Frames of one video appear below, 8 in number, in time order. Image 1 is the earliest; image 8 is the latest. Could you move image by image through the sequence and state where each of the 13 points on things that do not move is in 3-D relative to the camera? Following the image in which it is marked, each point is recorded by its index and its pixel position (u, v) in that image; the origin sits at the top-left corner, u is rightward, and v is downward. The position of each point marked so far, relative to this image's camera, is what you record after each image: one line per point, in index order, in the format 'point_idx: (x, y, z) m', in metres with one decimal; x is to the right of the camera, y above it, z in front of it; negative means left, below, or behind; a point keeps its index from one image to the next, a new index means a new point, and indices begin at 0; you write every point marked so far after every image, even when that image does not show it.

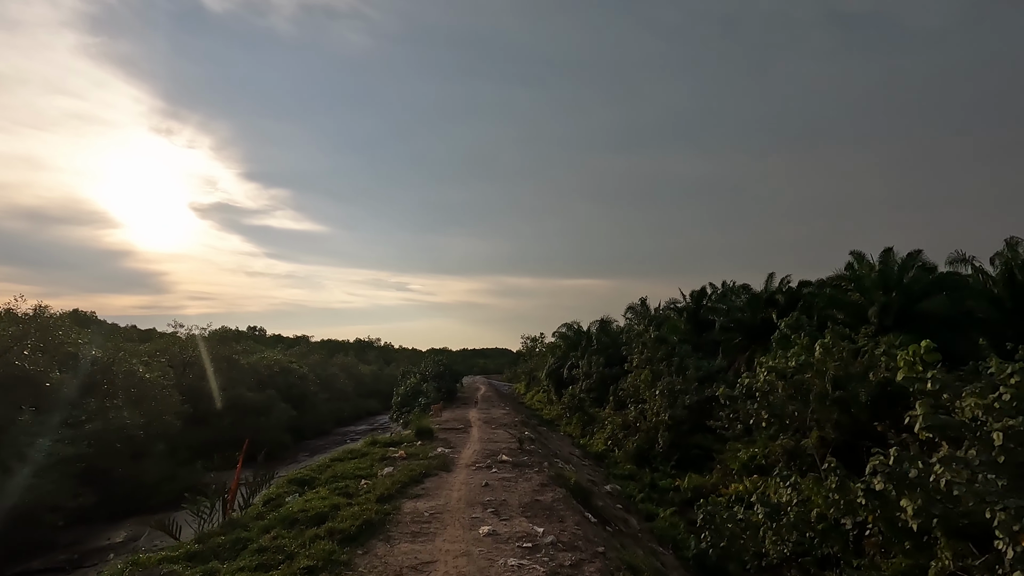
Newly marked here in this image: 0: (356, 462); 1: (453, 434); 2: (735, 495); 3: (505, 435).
0: (-3.2, -3.6, +11.1) m
1: (-1.8, -4.3, +15.7) m
2: (+6.1, -5.6, +14.4) m
3: (-0.3, -4.4, +16.0) m
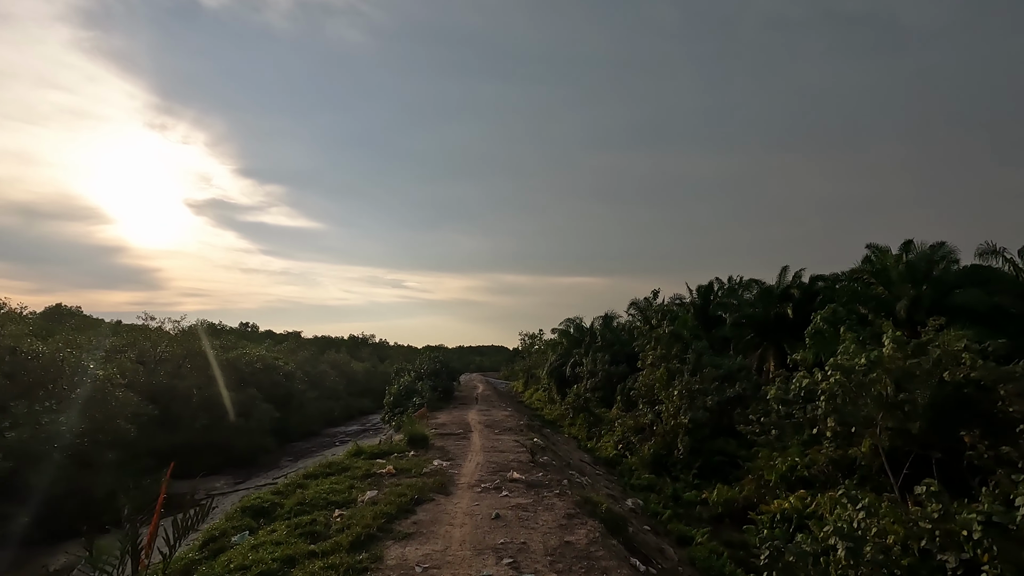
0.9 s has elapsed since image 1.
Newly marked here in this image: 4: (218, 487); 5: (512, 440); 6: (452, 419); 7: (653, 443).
0: (-3.0, -3.2, +9.0) m
1: (-1.6, -3.9, +13.6) m
2: (+6.2, -5.2, +12.4) m
3: (-0.1, -4.0, +13.9) m
4: (-10.2, -6.9, +18.5) m
5: (0.0, -4.1, +14.6) m
6: (-2.2, -4.6, +18.8) m
7: (+5.1, -5.7, +19.7) m
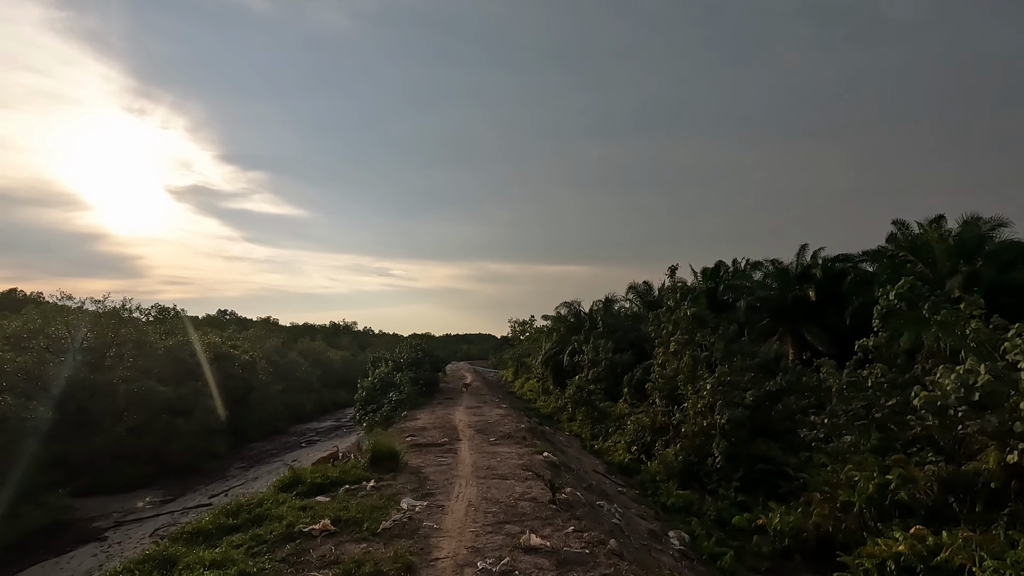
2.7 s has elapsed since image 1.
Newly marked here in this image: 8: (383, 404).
0: (-2.9, -2.6, +5.3) m
1: (-1.5, -3.2, +10.0) m
2: (+6.3, -4.5, +8.9) m
3: (-0.1, -3.2, +10.3) m
4: (-10.3, -6.0, +14.7) m
5: (0.0, -3.3, +10.9) m
6: (-2.2, -3.8, +15.1) m
7: (+5.0, -4.8, +16.2) m
8: (-4.6, -4.1, +19.0) m
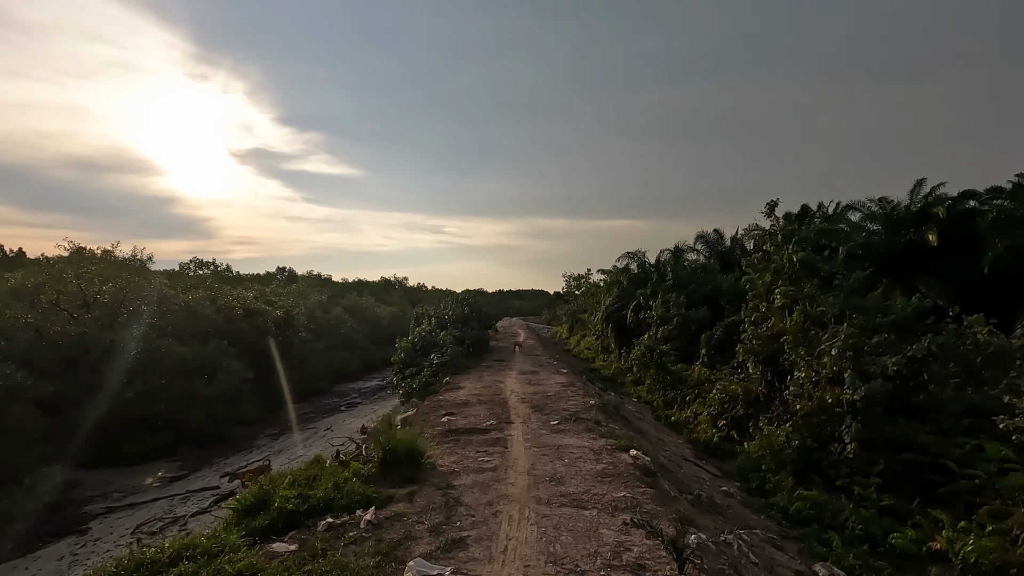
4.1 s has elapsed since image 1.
0: (-2.4, -2.0, +2.4) m
1: (-0.6, -2.2, +7.0) m
2: (+7.2, -3.6, +5.3) m
3: (+0.9, -2.3, +7.2) m
4: (-8.8, -4.7, +12.7) m
5: (+1.0, -2.3, +7.8) m
6: (-0.8, -2.4, +12.2) m
7: (+6.6, -3.3, +12.7) m
8: (-2.7, -2.5, +16.4) m
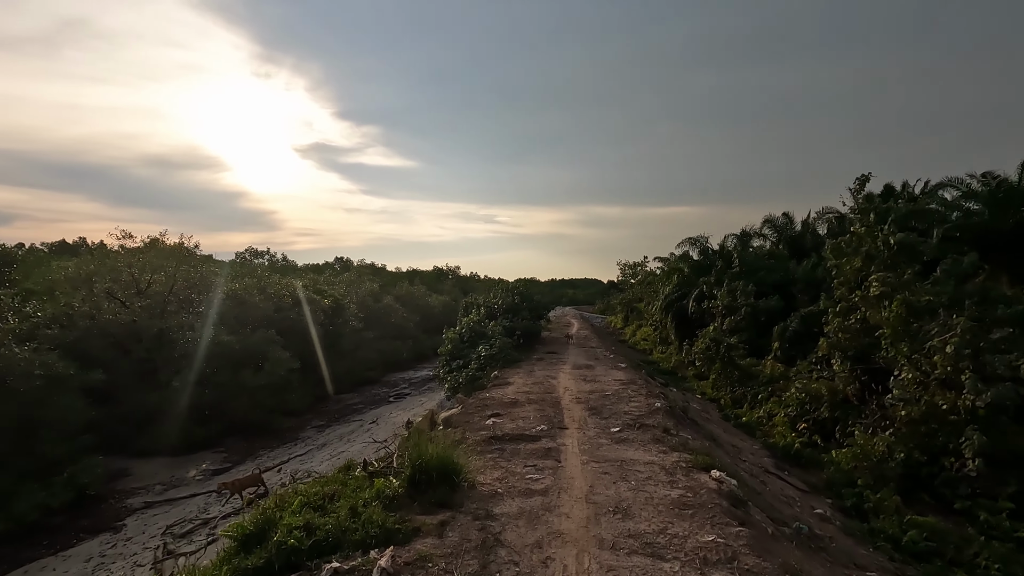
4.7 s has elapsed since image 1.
0: (-2.2, -2.0, +1.5) m
1: (0.0, -2.1, +5.9) m
2: (+7.5, -3.5, +3.4) m
3: (+1.5, -2.1, +5.9) m
4: (-7.6, -4.4, +12.4) m
5: (+1.7, -2.1, +6.5) m
6: (+0.3, -2.1, +11.0) m
7: (+7.7, -3.0, +10.9) m
8: (-1.2, -2.1, +15.4) m
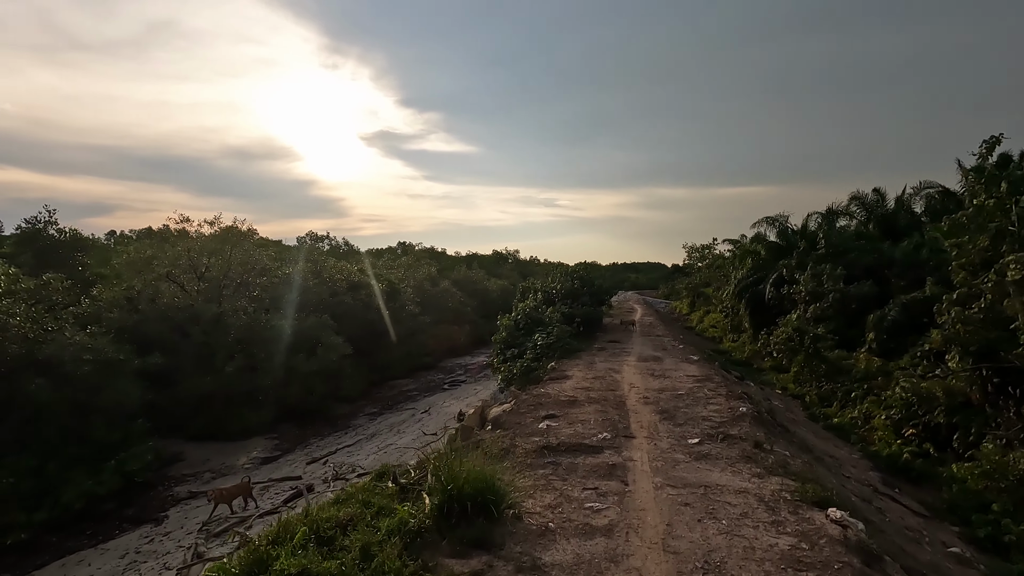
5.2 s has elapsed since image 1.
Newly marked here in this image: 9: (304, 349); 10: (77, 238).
0: (-2.2, -1.9, +0.6) m
1: (+0.5, -1.9, +4.7) m
2: (+7.7, -3.4, +1.5) m
3: (+2.0, -1.9, +4.6) m
4: (-6.3, -4.1, +12.2) m
5: (+2.3, -1.9, +5.2) m
6: (+1.4, -1.8, +9.8) m
7: (+8.7, -2.7, +8.9) m
8: (+0.4, -1.7, +14.4) m
9: (-6.7, -1.9, +17.1) m
10: (-14.3, +1.7, +17.6) m
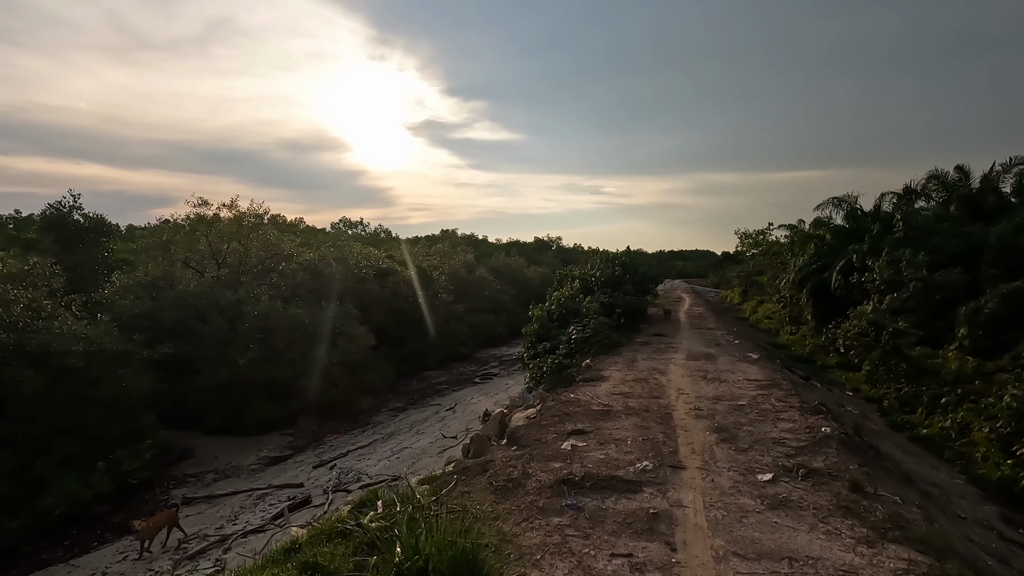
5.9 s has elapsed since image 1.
0: (-2.6, -1.9, -0.6) m
1: (+0.4, -1.8, +3.3) m
2: (+7.4, -3.4, -0.5) m
3: (+2.0, -1.8, +3.0) m
4: (-5.7, -3.8, +11.3) m
5: (+2.3, -1.8, +3.6) m
6: (+1.8, -1.6, +8.3) m
7: (+9.0, -2.6, +6.7) m
8: (+1.1, -1.3, +12.9) m
9: (-5.7, -1.5, +16.2) m
10: (-13.2, +2.1, +17.2) m
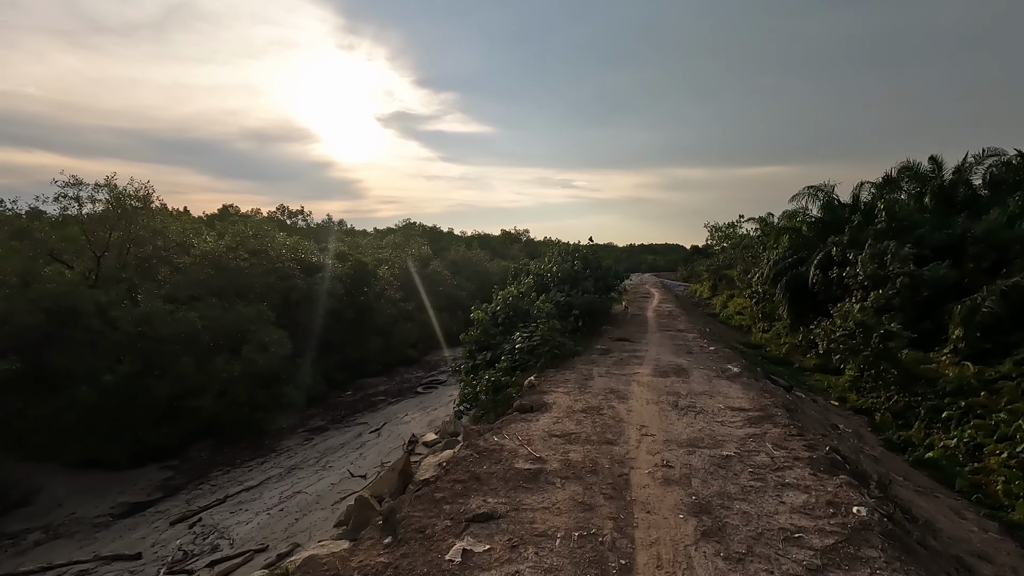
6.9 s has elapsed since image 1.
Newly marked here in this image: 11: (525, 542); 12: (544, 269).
0: (-3.2, -2.0, -3.0) m
1: (-0.4, -1.9, +1.0) m
2: (+6.7, -3.5, -2.4) m
3: (+1.1, -1.9, +0.8) m
4: (-7.0, -3.8, +8.7) m
5: (+1.4, -1.9, +1.4) m
6: (+0.7, -1.6, +6.0) m
7: (+8.0, -2.6, +4.9) m
8: (-0.2, -1.3, +10.6) m
9: (-7.2, -1.5, +13.6) m
10: (-14.8, +2.1, +14.1) m
11: (+0.1, -1.8, +3.8) m
12: (+1.0, +0.6, +16.1) m
